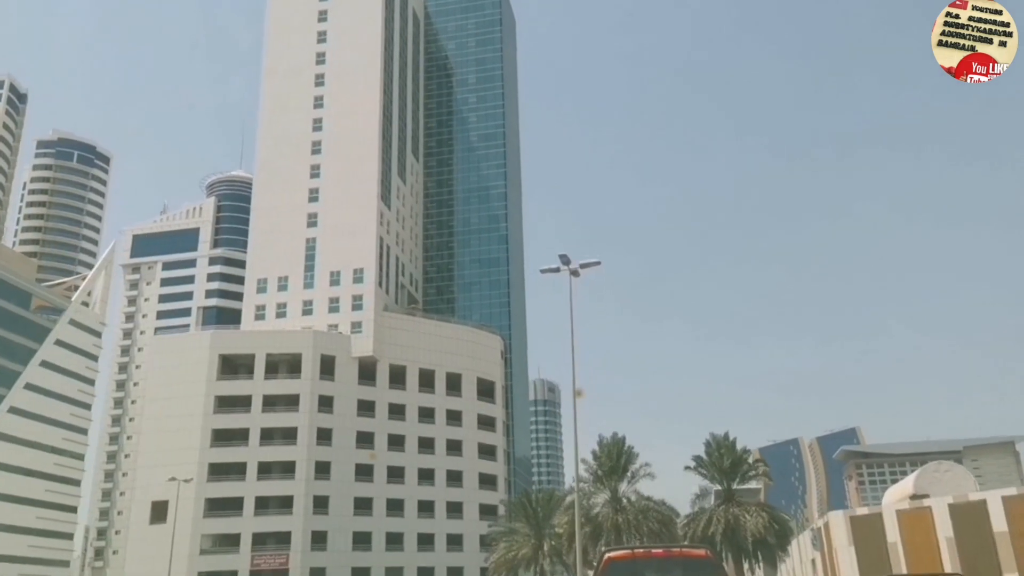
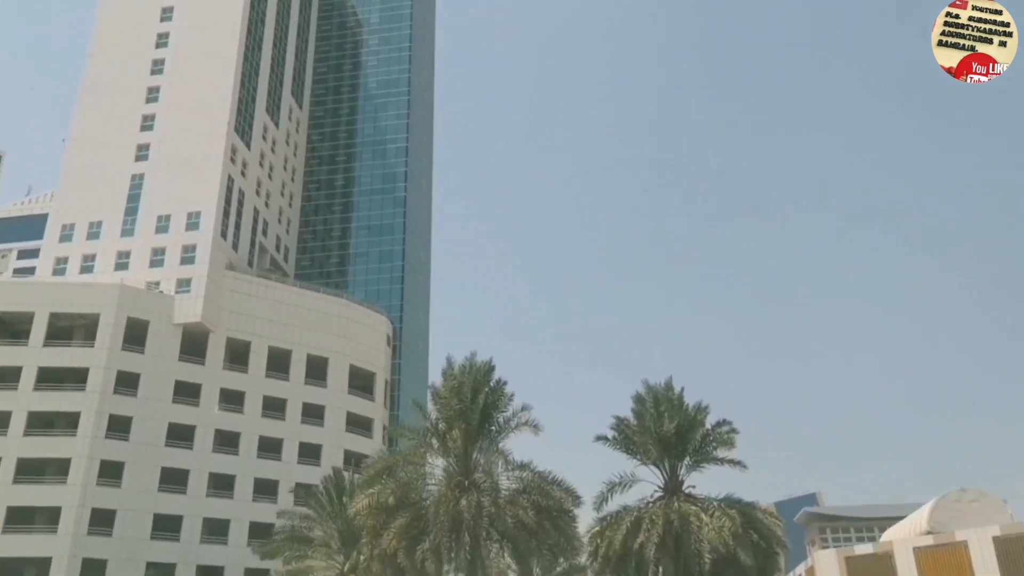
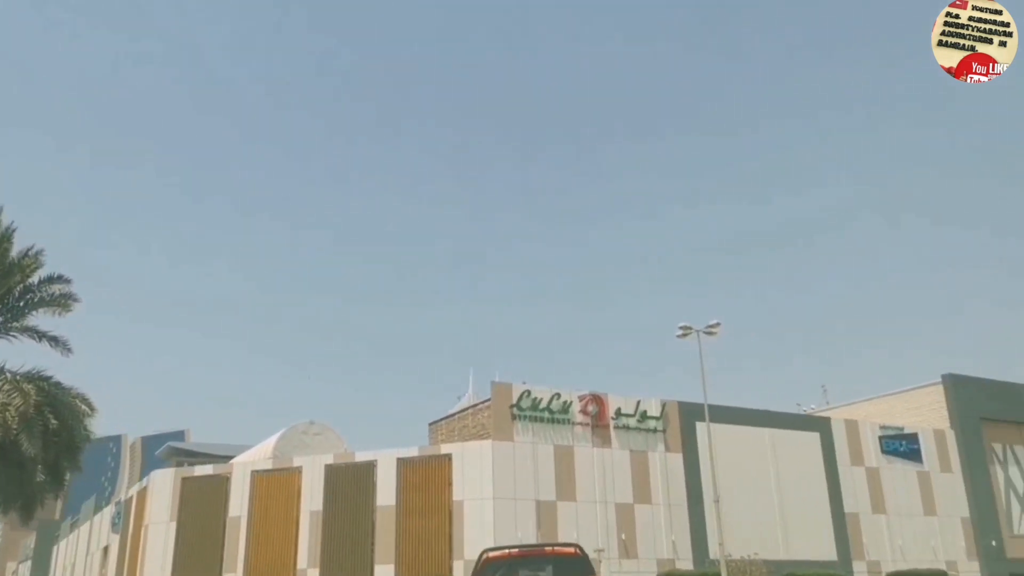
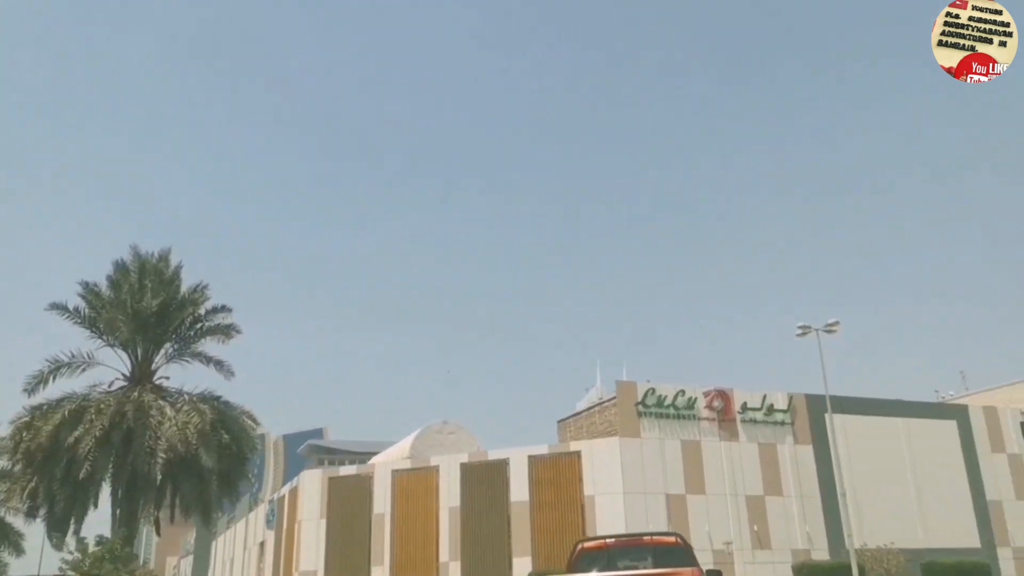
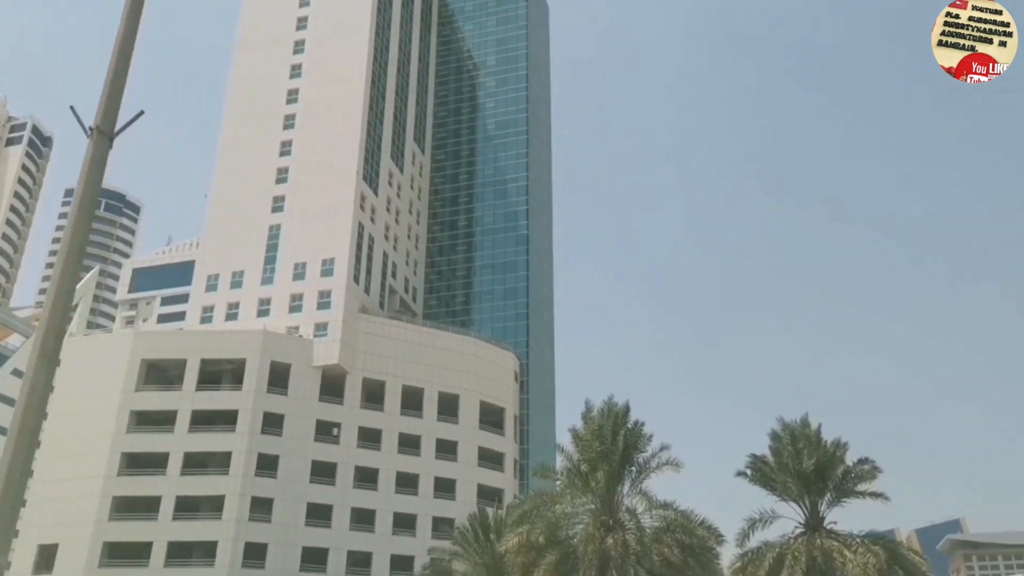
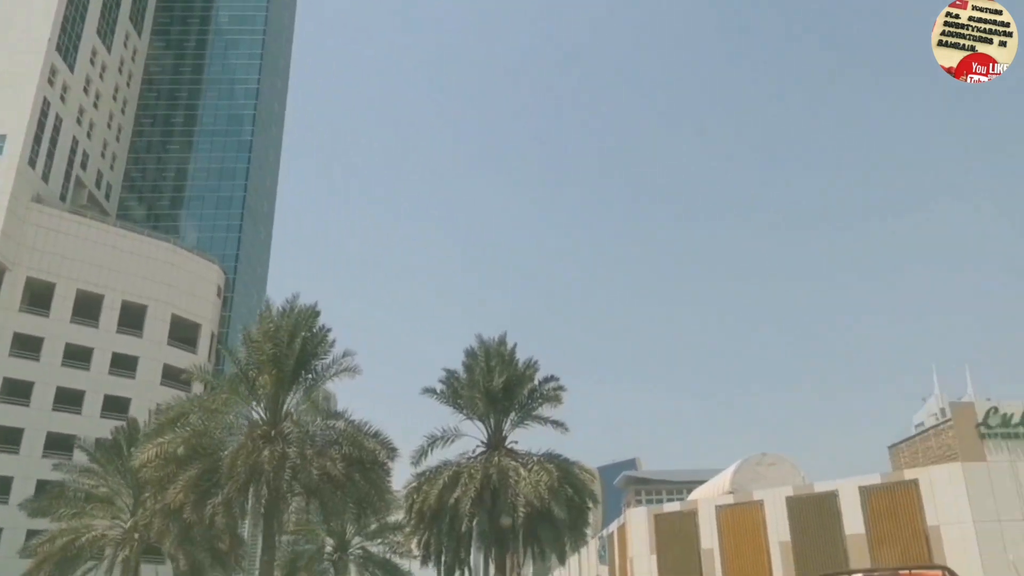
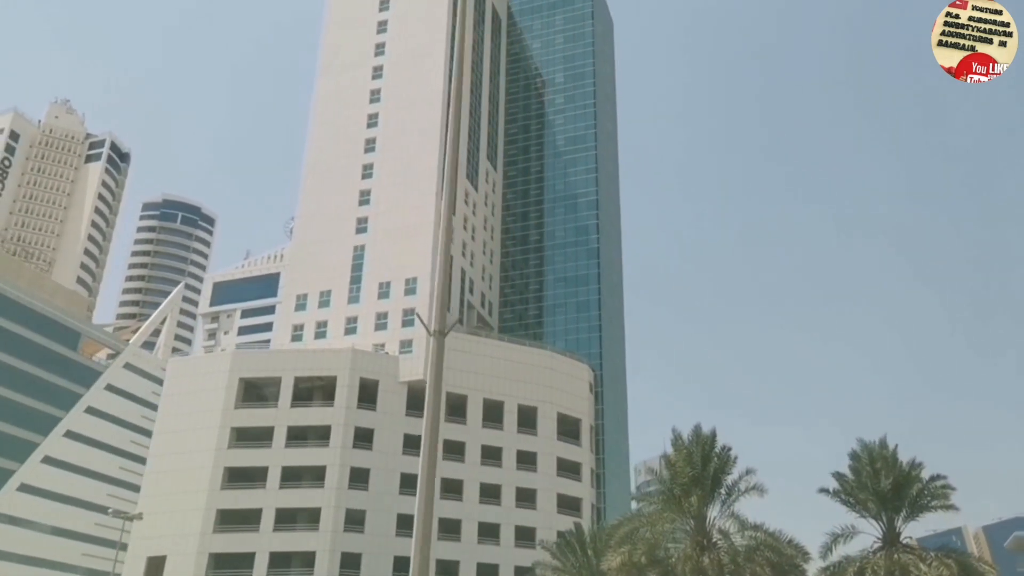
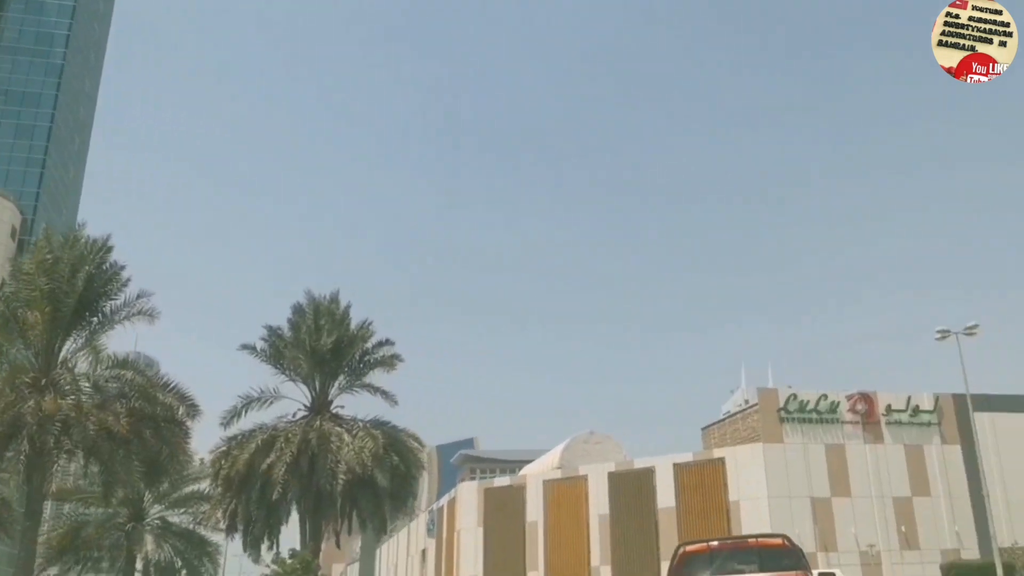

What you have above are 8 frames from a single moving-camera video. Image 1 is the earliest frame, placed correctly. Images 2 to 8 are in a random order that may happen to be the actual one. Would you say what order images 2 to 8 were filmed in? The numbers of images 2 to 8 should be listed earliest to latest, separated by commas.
7, 5, 2, 6, 8, 4, 3
